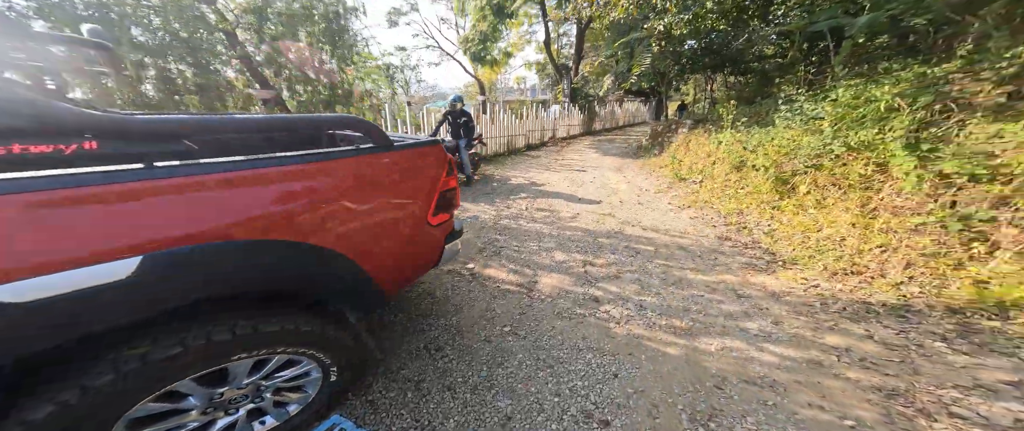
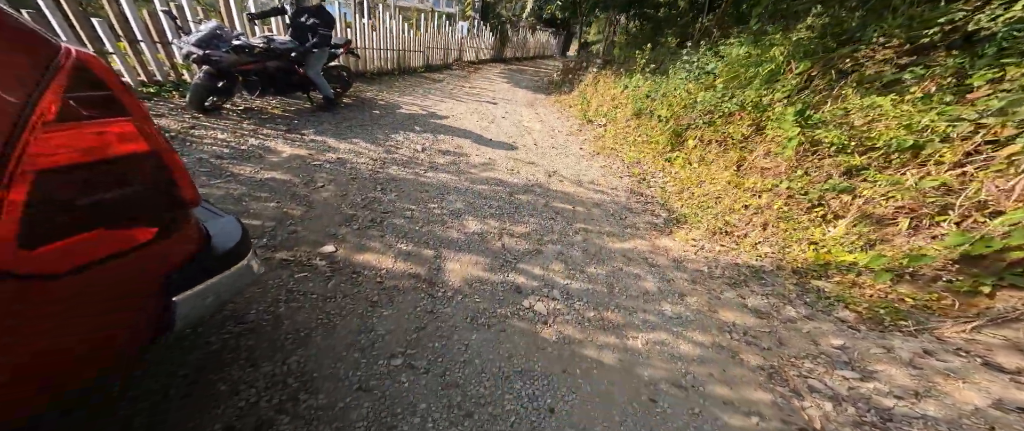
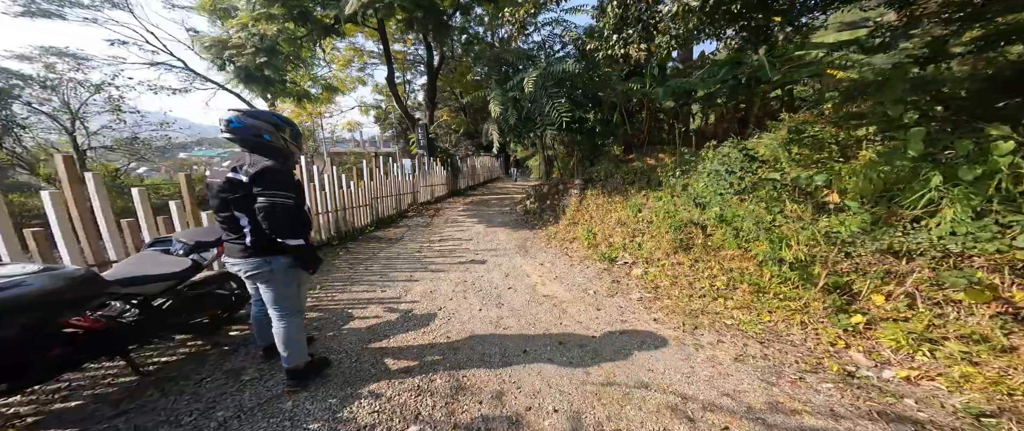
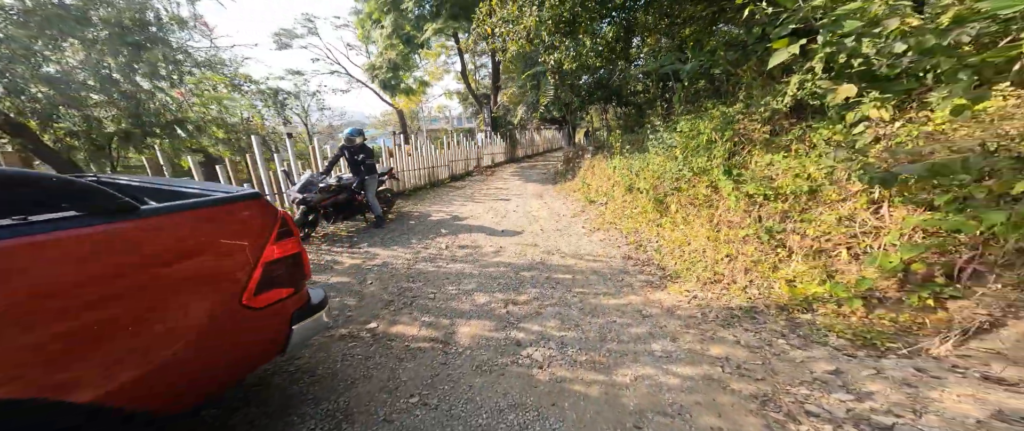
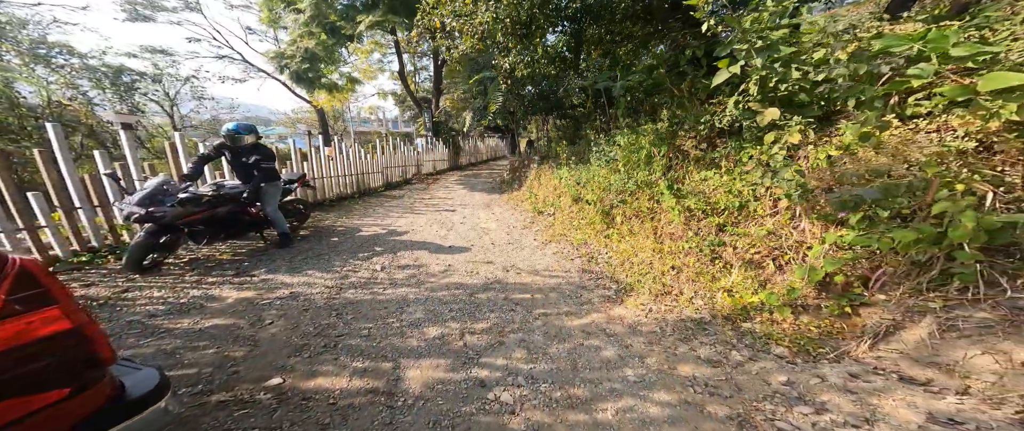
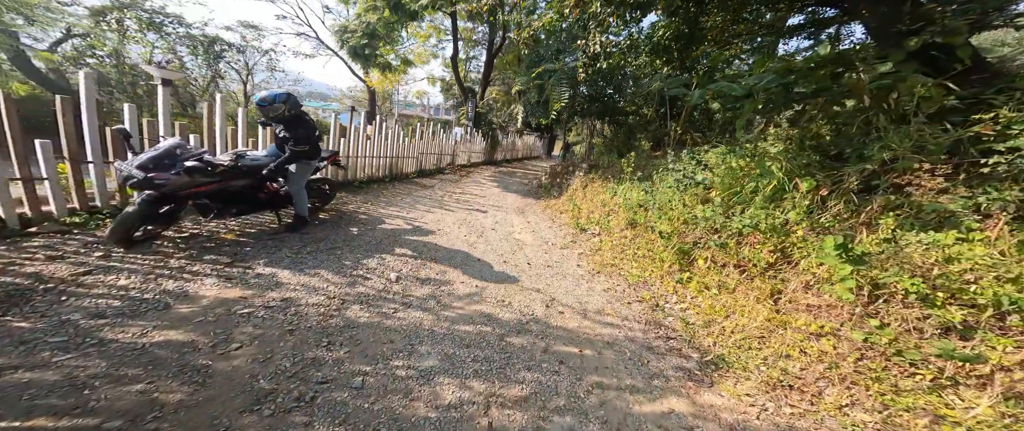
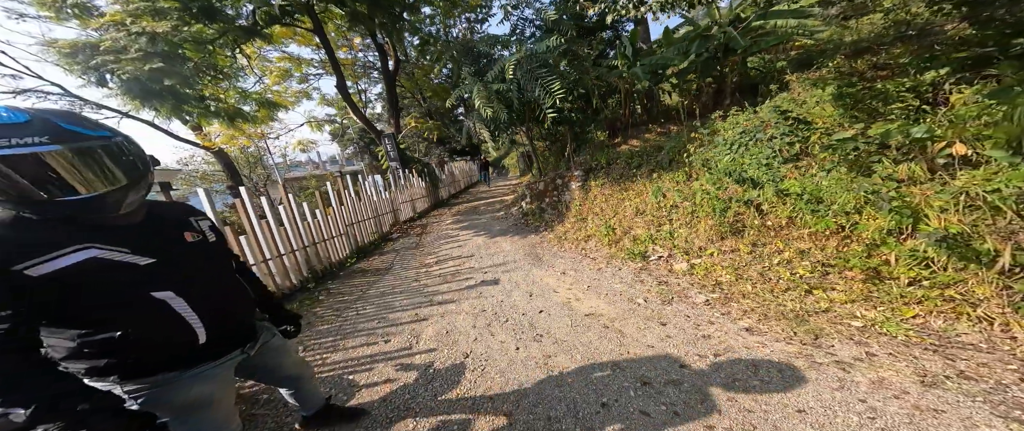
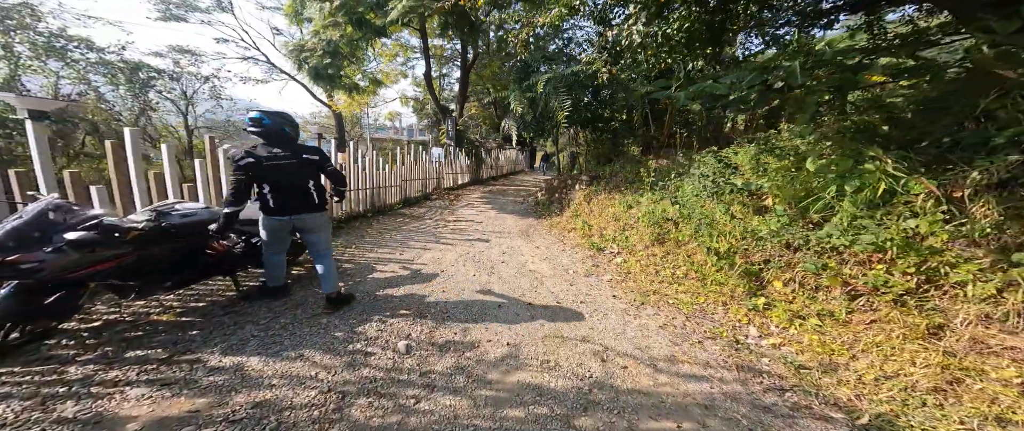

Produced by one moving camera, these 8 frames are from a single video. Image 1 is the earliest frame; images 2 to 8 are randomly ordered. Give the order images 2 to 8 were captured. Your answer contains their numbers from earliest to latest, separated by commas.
4, 5, 2, 6, 8, 3, 7
